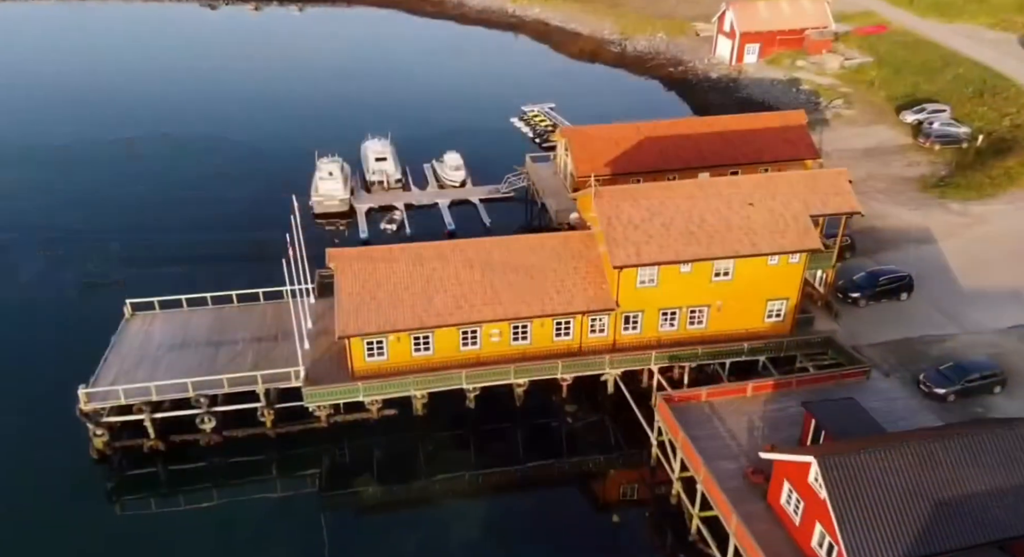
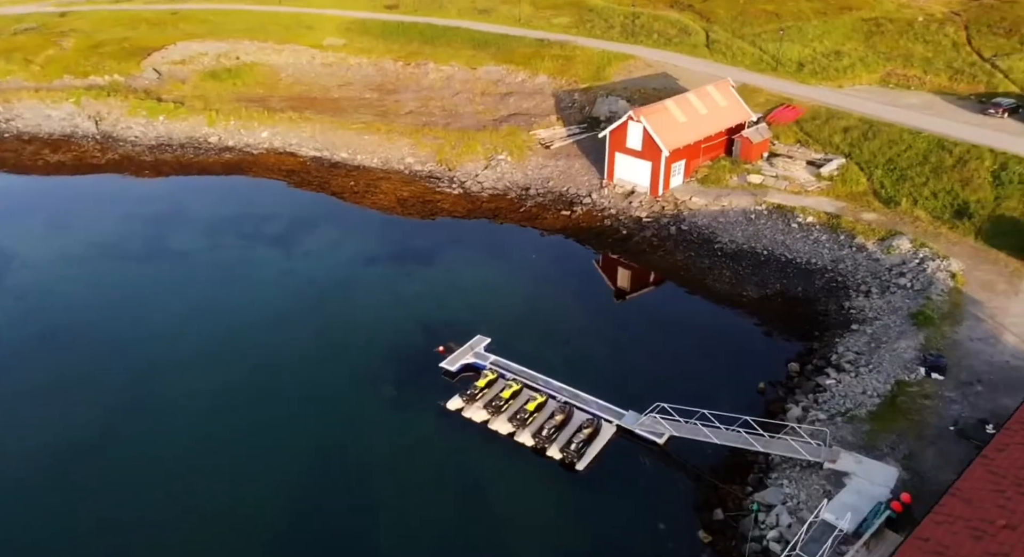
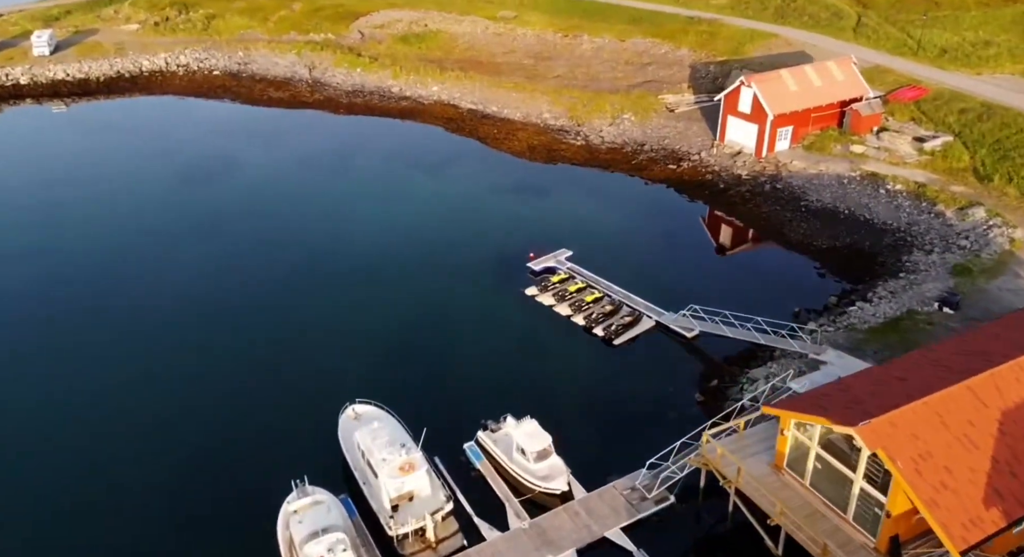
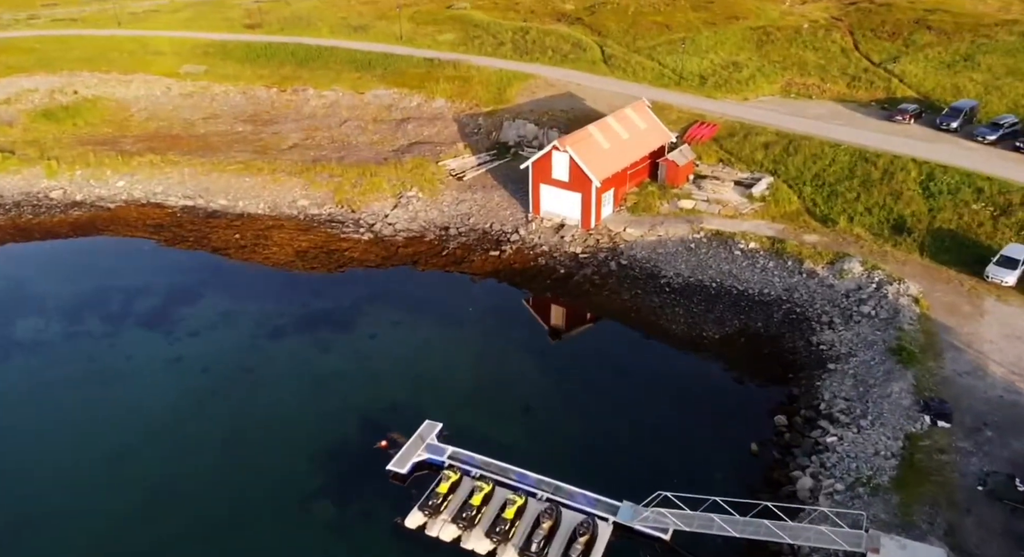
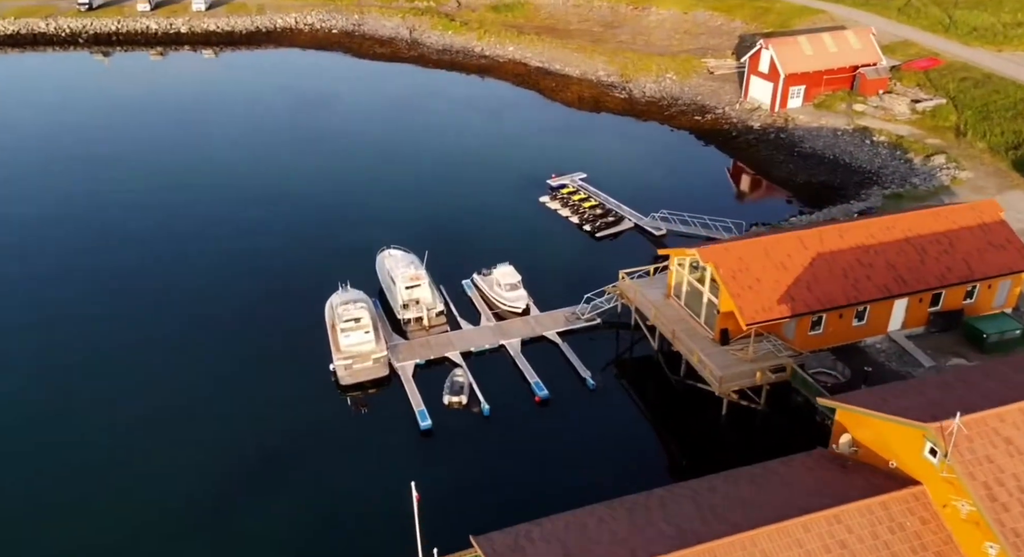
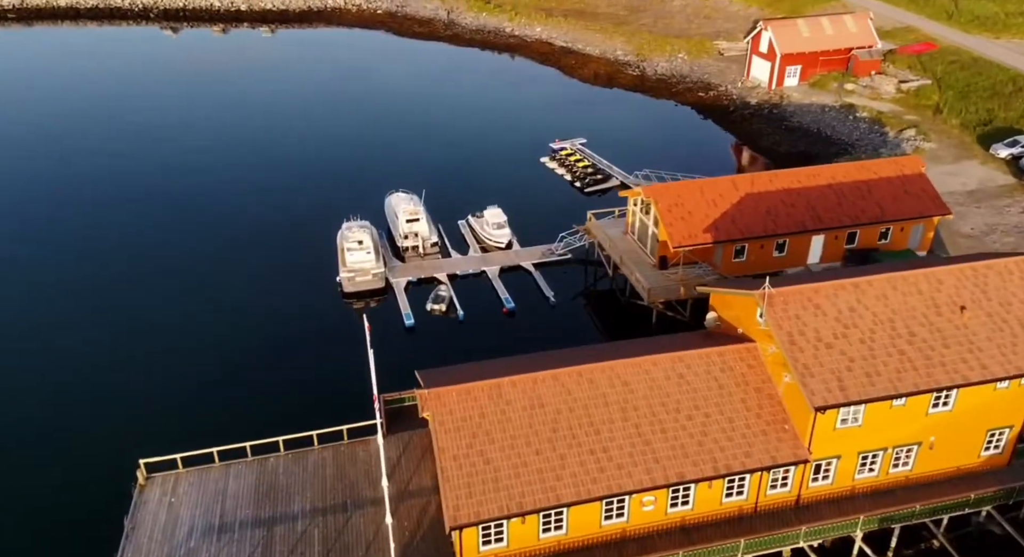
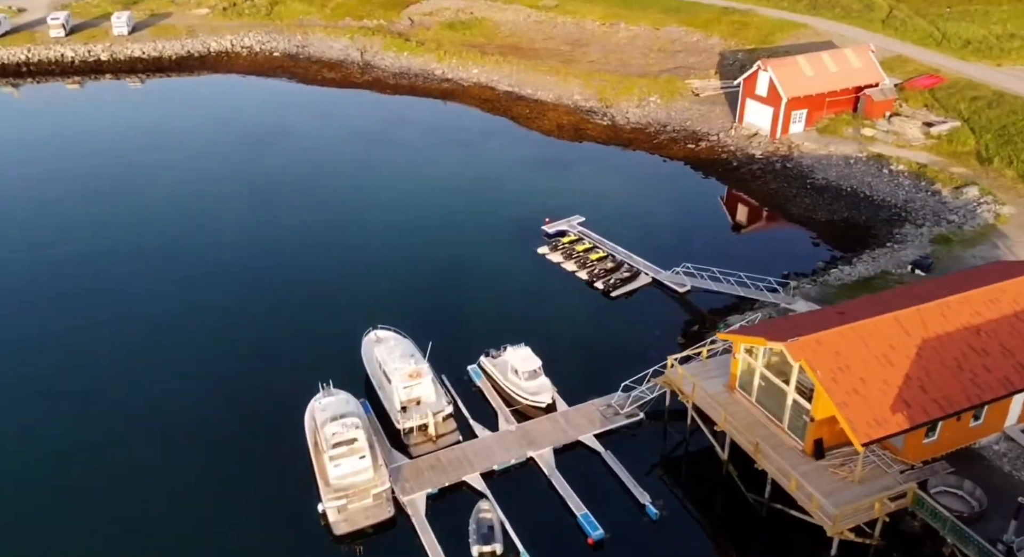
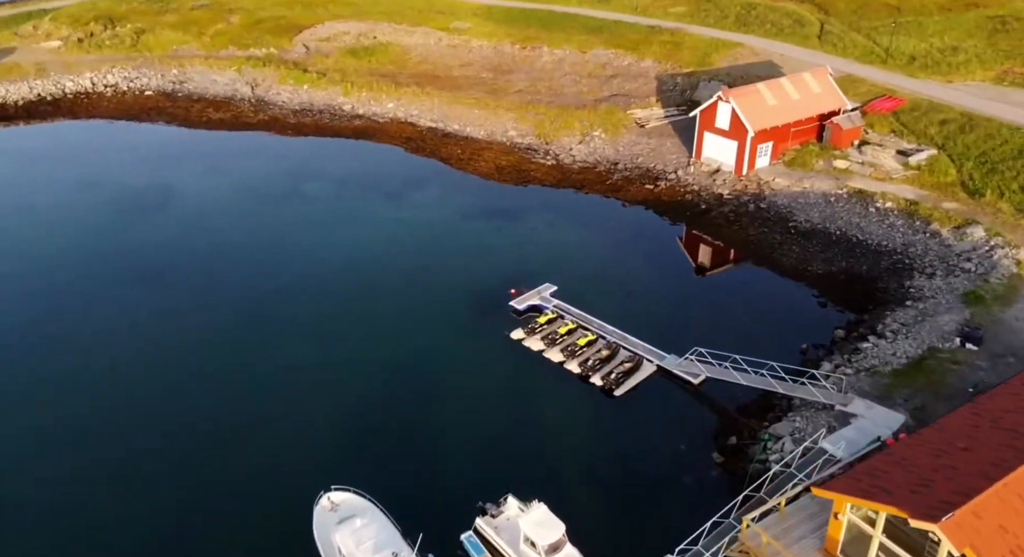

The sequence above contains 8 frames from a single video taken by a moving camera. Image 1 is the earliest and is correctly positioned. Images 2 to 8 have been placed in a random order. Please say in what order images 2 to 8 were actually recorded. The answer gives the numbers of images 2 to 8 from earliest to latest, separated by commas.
6, 5, 7, 3, 8, 2, 4
